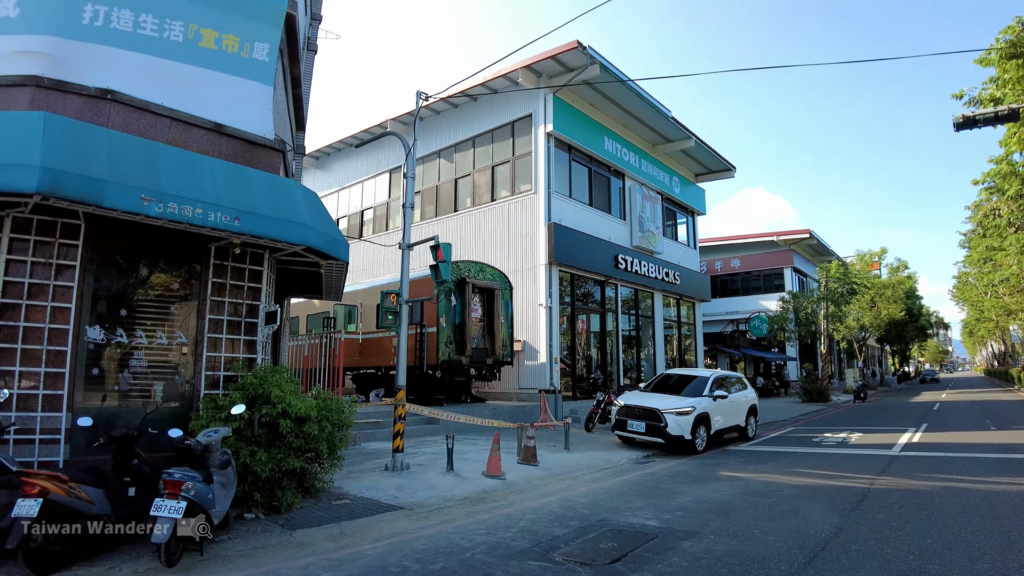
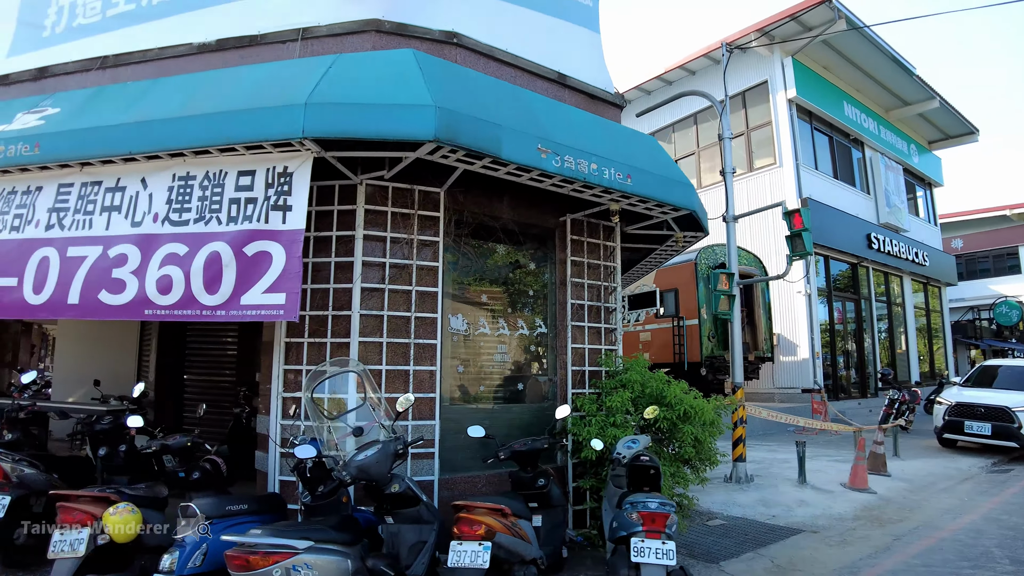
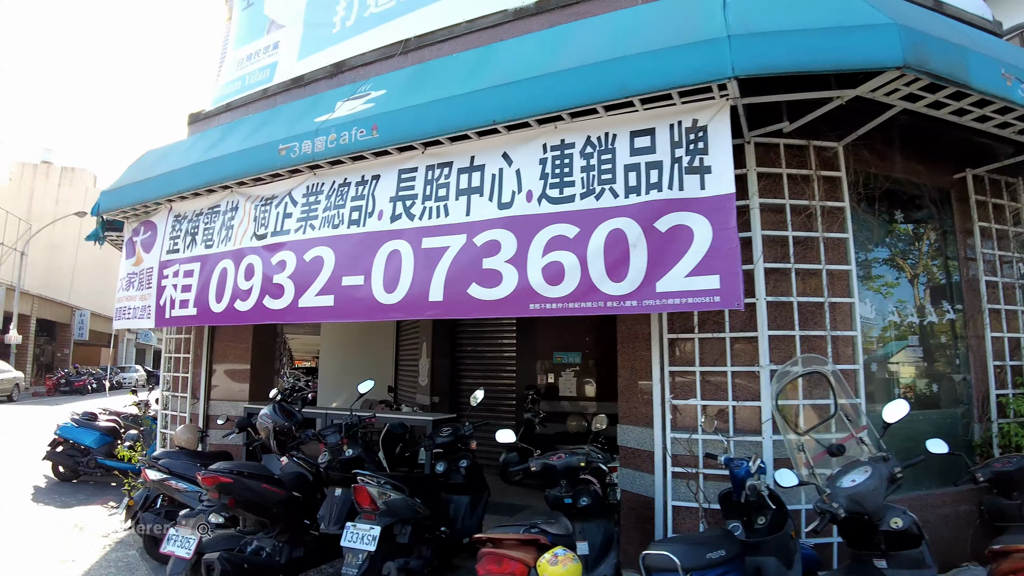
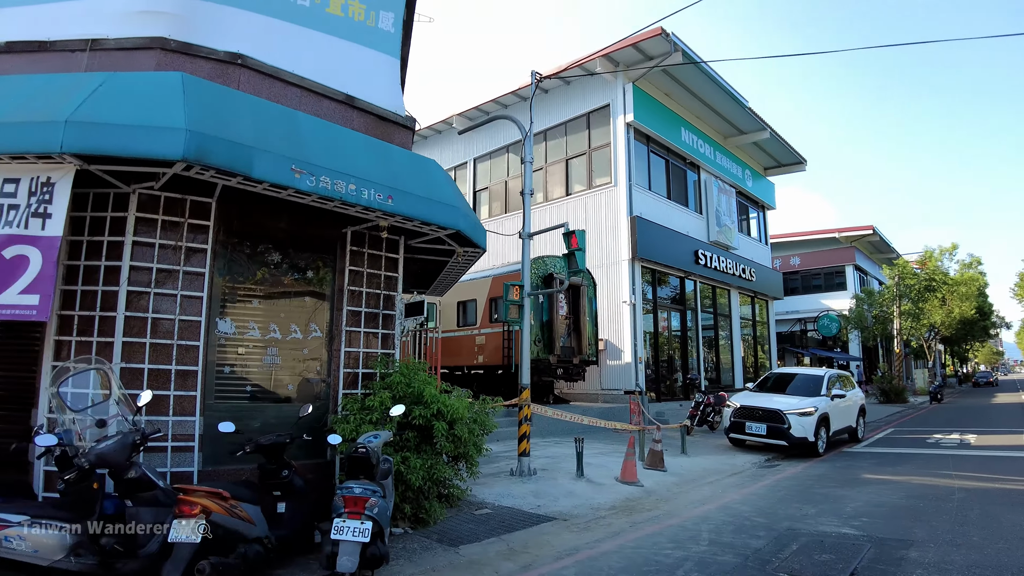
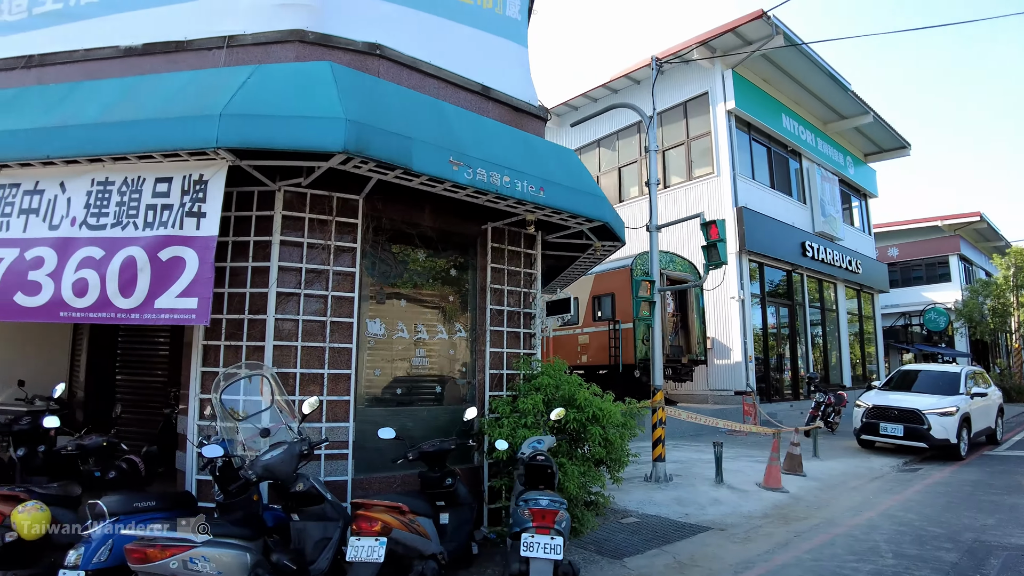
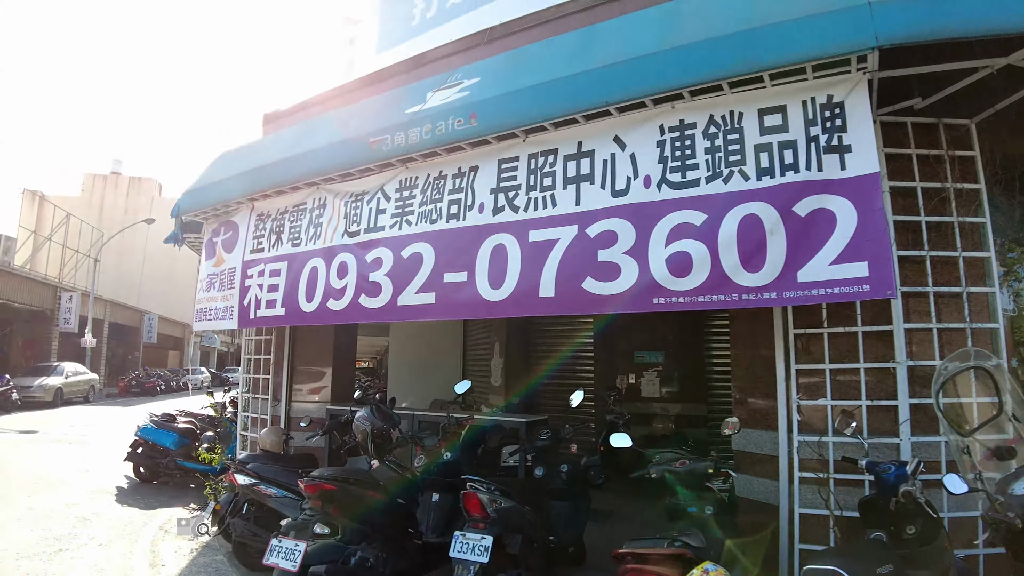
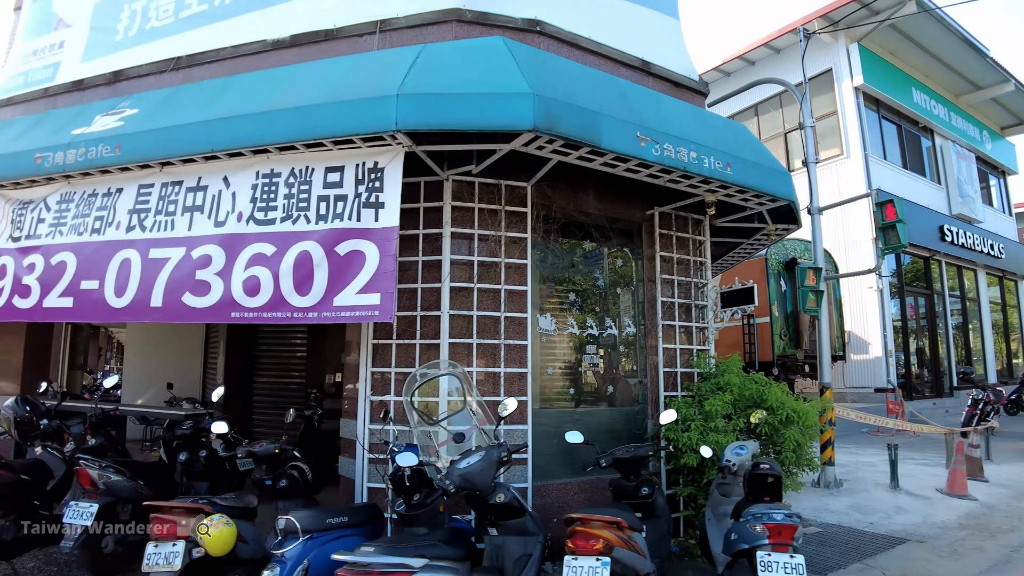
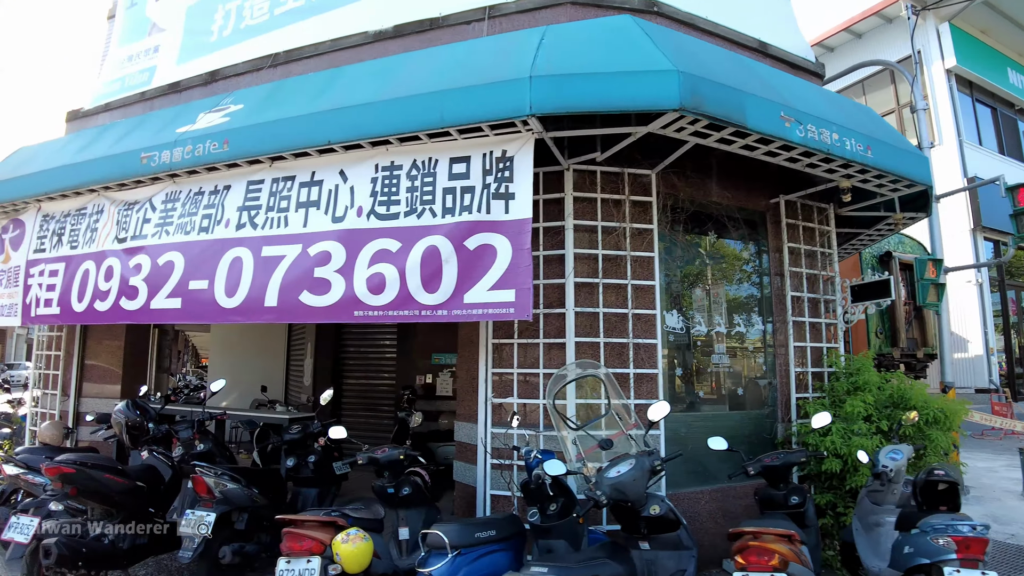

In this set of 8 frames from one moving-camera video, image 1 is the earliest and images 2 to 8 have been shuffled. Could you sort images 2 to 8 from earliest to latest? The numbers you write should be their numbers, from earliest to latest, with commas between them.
4, 5, 2, 7, 8, 3, 6
